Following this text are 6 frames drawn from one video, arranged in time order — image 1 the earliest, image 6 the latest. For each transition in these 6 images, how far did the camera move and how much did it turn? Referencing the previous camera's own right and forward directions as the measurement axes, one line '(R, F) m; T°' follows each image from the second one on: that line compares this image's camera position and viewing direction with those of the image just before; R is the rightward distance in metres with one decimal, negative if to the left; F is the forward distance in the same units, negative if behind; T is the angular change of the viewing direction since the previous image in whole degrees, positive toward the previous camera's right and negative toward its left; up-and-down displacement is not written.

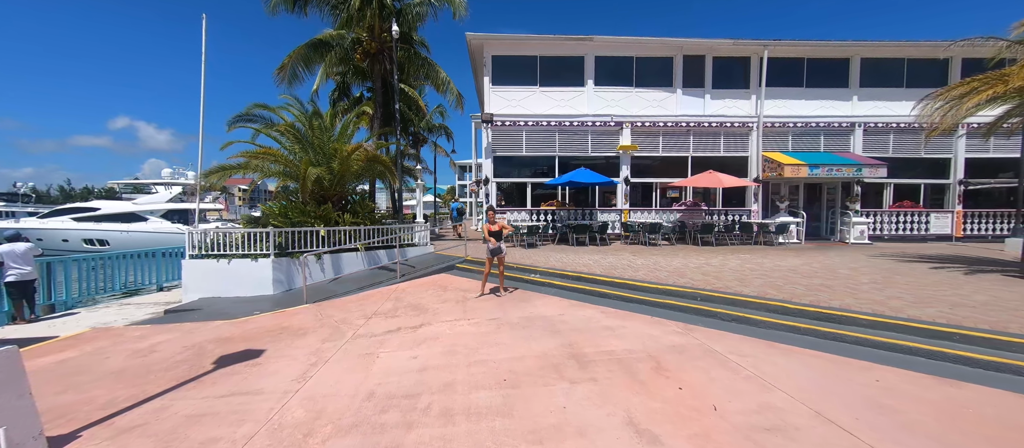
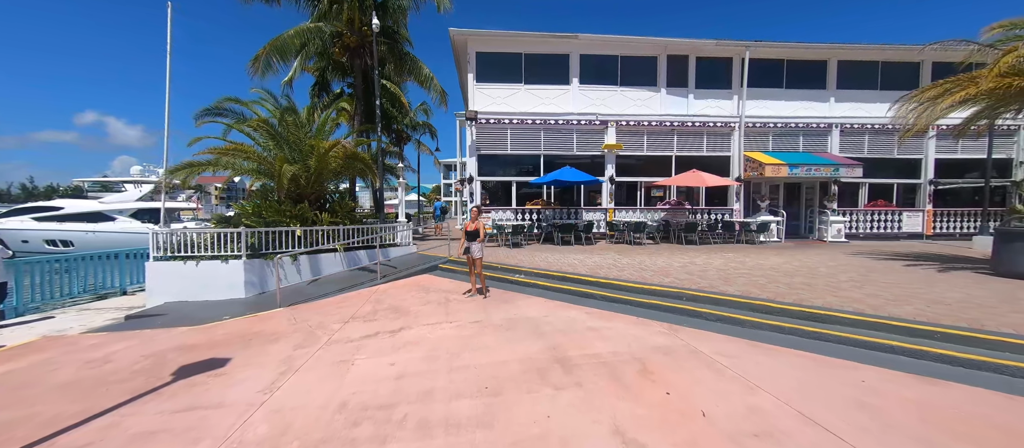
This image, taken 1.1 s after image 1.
(+0.1, +0.2) m; +2°
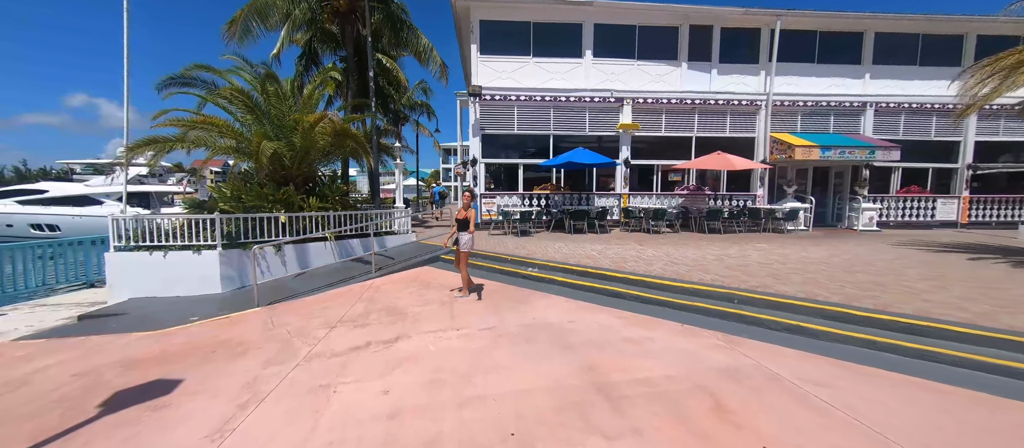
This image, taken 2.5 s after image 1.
(-0.3, +0.9) m; 0°
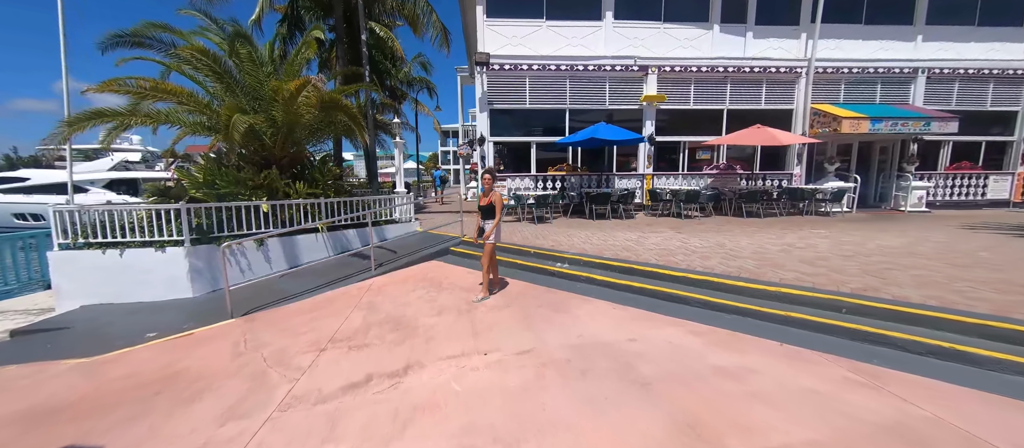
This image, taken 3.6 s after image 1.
(-0.4, +1.1) m; 0°
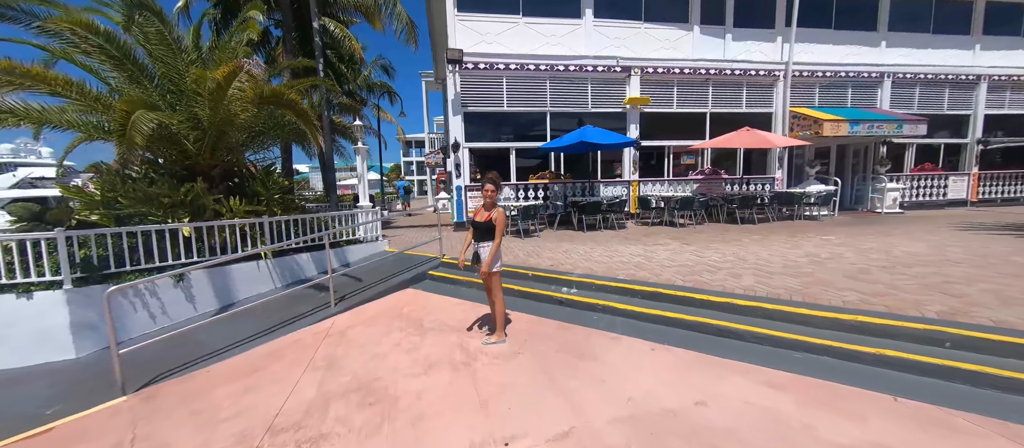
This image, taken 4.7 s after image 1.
(-0.4, +1.0) m; +5°
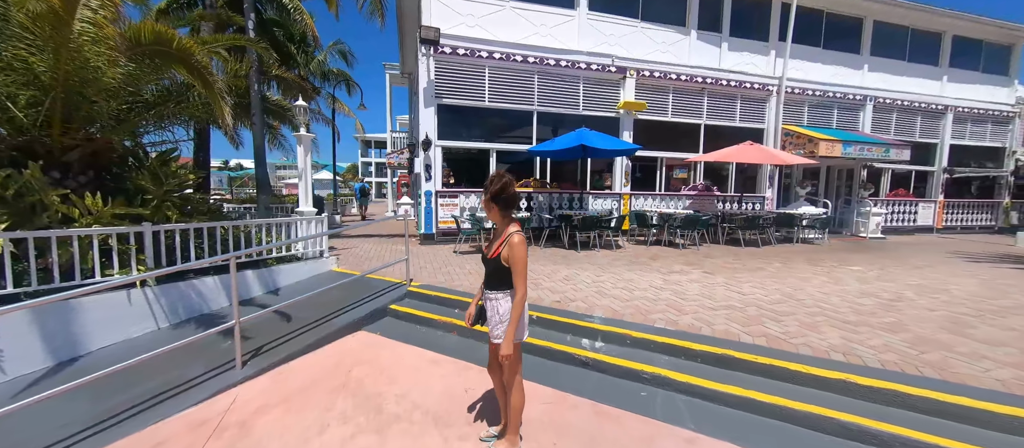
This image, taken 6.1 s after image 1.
(-0.4, +1.4) m; +6°
